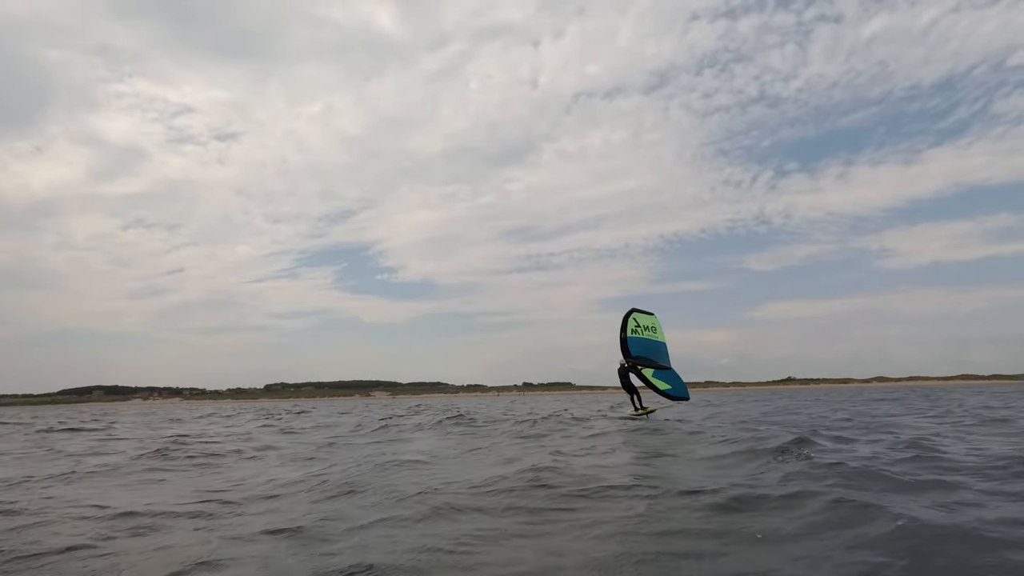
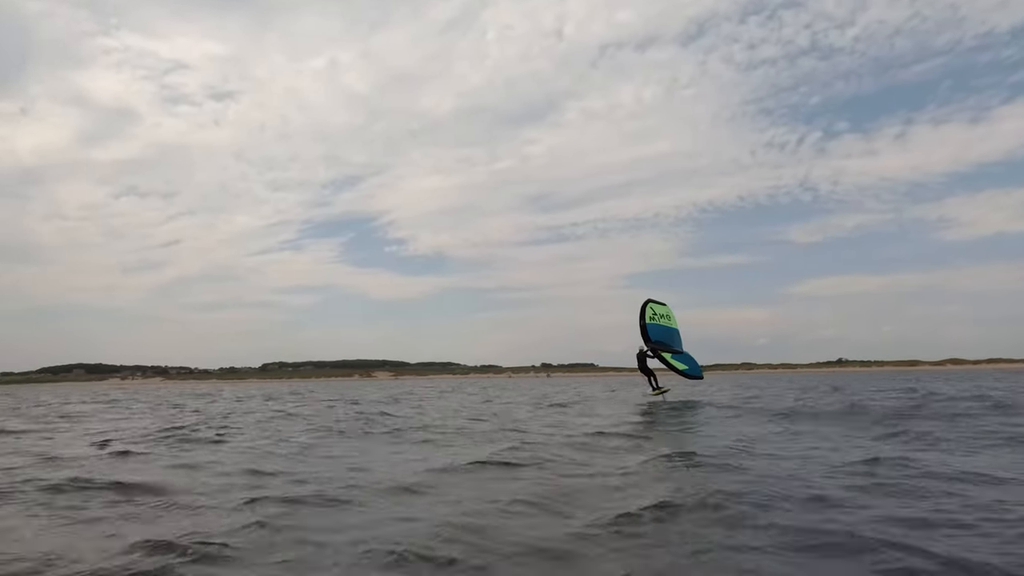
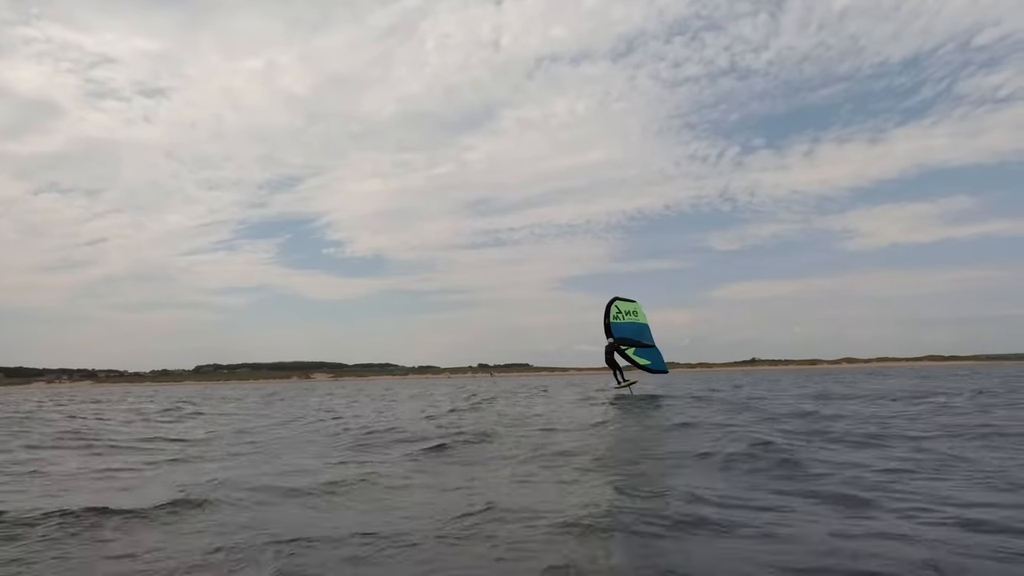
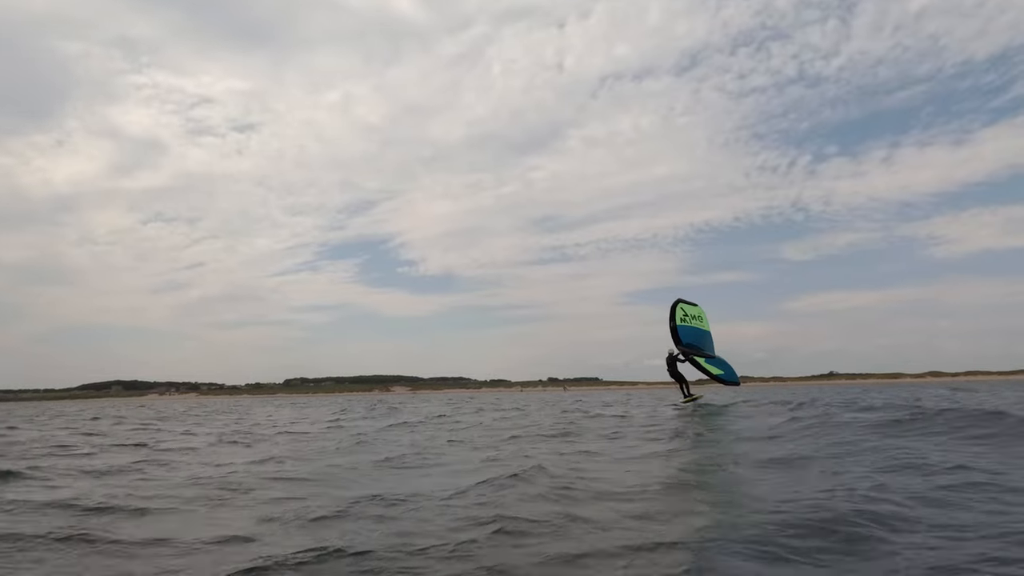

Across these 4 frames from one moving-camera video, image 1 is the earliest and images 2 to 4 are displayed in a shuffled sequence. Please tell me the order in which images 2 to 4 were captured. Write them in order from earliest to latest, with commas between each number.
4, 3, 2
